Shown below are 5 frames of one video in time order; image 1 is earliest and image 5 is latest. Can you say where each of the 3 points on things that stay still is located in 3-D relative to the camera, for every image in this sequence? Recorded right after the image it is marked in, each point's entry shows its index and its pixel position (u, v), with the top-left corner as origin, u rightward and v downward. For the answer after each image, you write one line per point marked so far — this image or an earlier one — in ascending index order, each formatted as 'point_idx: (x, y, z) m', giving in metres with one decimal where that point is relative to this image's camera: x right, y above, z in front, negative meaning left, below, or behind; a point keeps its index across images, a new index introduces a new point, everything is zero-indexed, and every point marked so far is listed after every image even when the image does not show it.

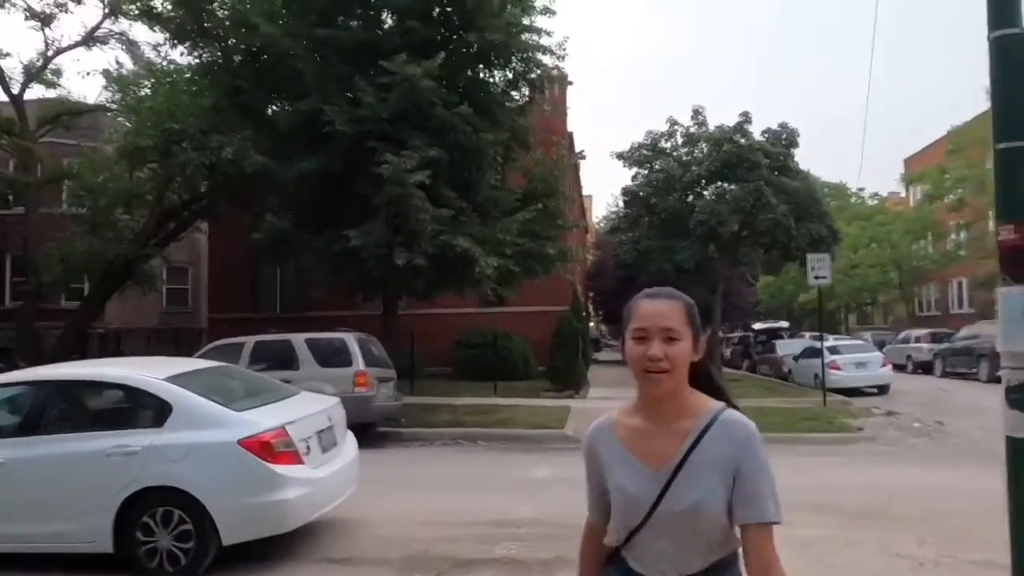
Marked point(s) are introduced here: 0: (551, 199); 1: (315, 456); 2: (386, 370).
0: (+1.0, +2.3, +19.3) m
1: (-1.9, -1.6, +7.2) m
2: (-2.4, -1.6, +14.5) m
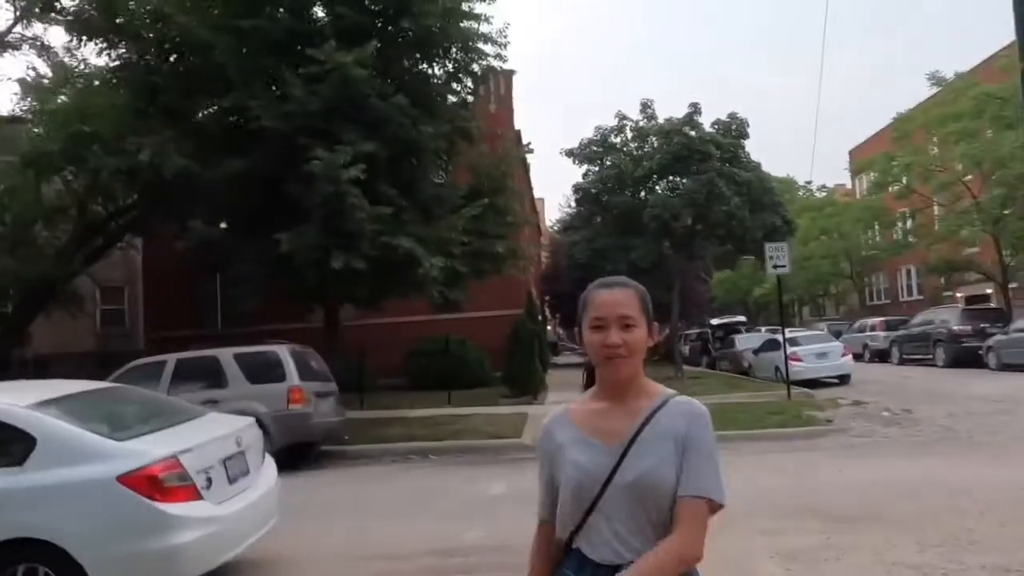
0: (-0.3, +2.3, +18.4) m
1: (-2.4, -1.6, +6.1) m
2: (-3.3, -1.7, +13.3) m
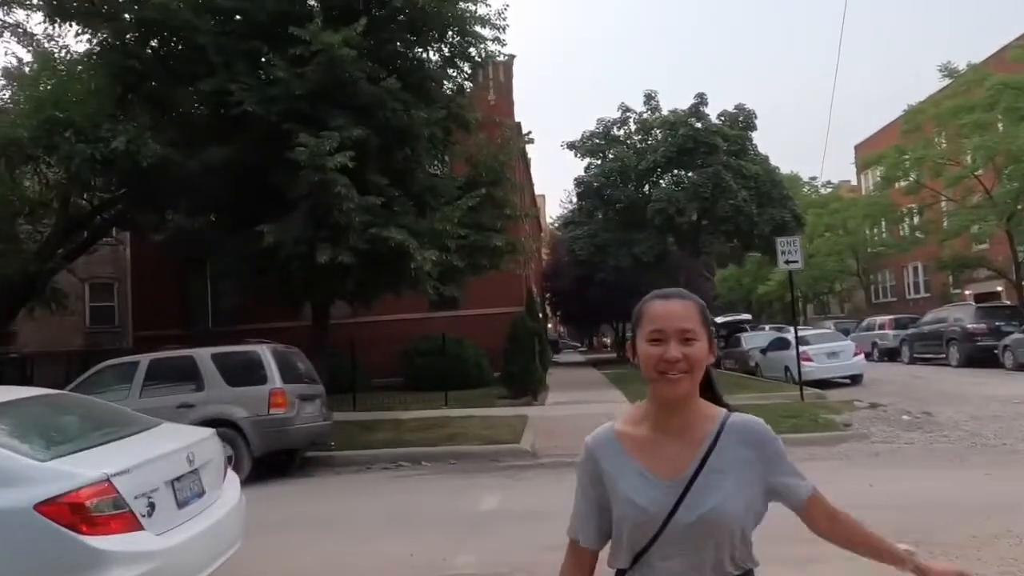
0: (-0.4, +2.4, +17.5) m
1: (-2.4, -1.6, +5.2) m
2: (-3.3, -1.6, +12.4) m
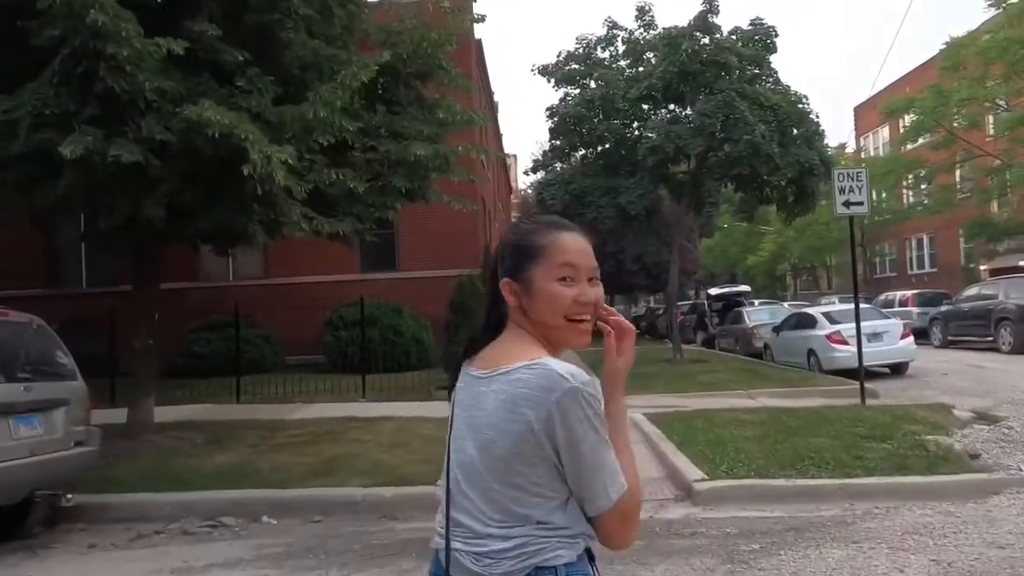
0: (-1.3, +3.2, +11.5) m
1: (-3.0, -1.1, -0.7) m
2: (-4.2, -0.9, +6.5) m
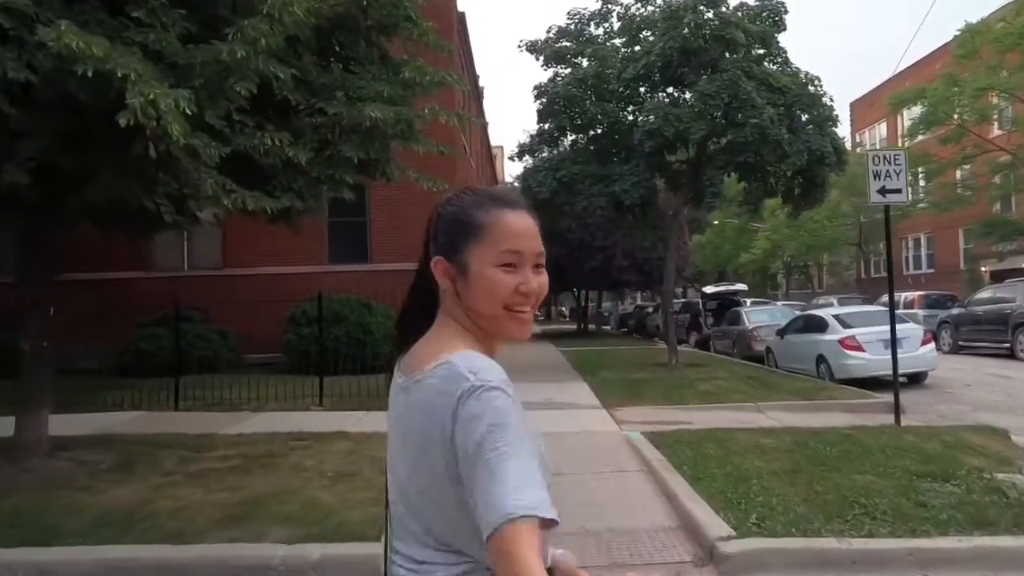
0: (-1.6, +3.3, +9.6) m
1: (-3.1, -1.1, -2.6) m
2: (-4.4, -0.8, +4.5) m
